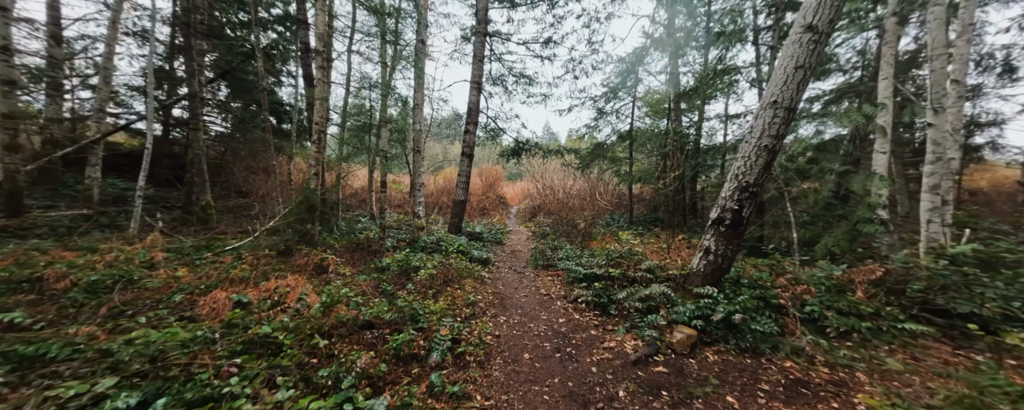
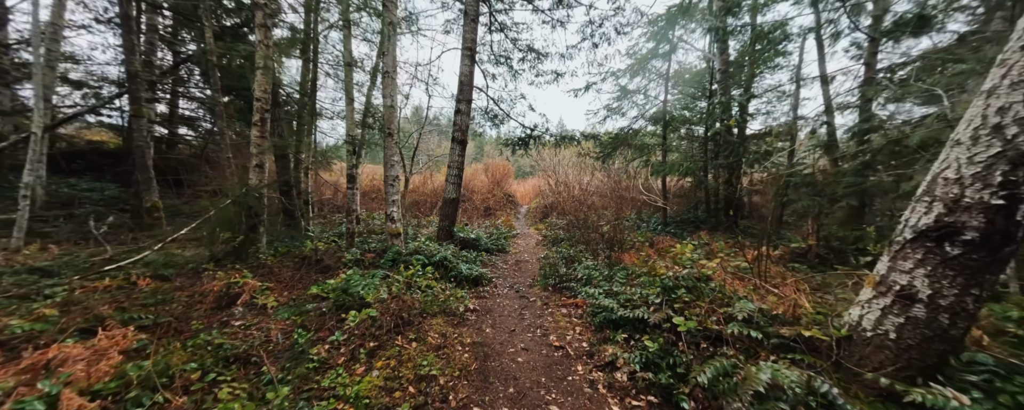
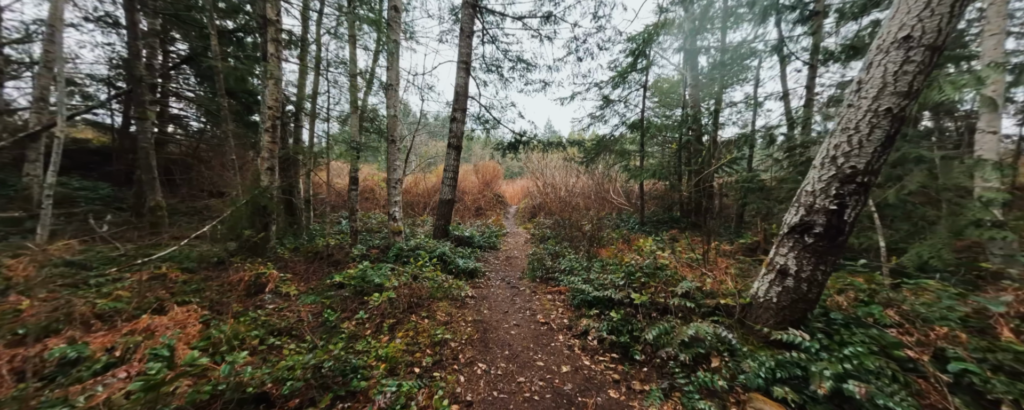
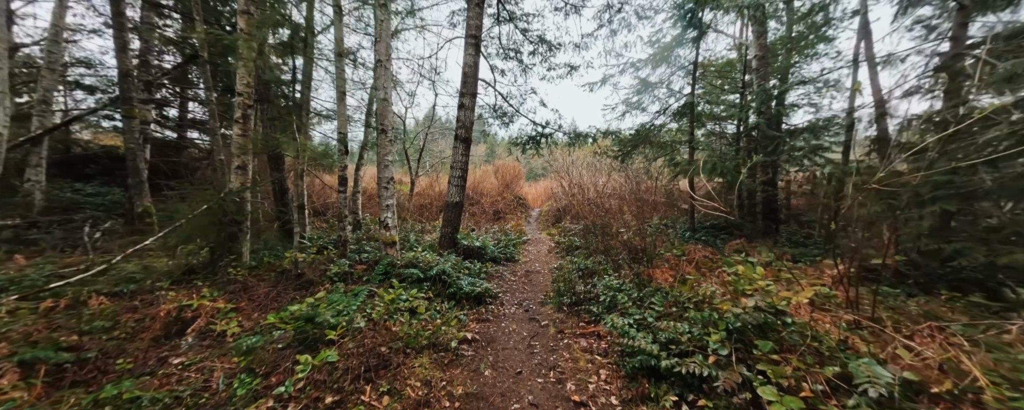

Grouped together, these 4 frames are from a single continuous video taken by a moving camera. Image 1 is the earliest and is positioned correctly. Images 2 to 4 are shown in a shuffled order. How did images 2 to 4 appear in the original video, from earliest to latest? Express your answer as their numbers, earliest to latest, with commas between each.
3, 2, 4
